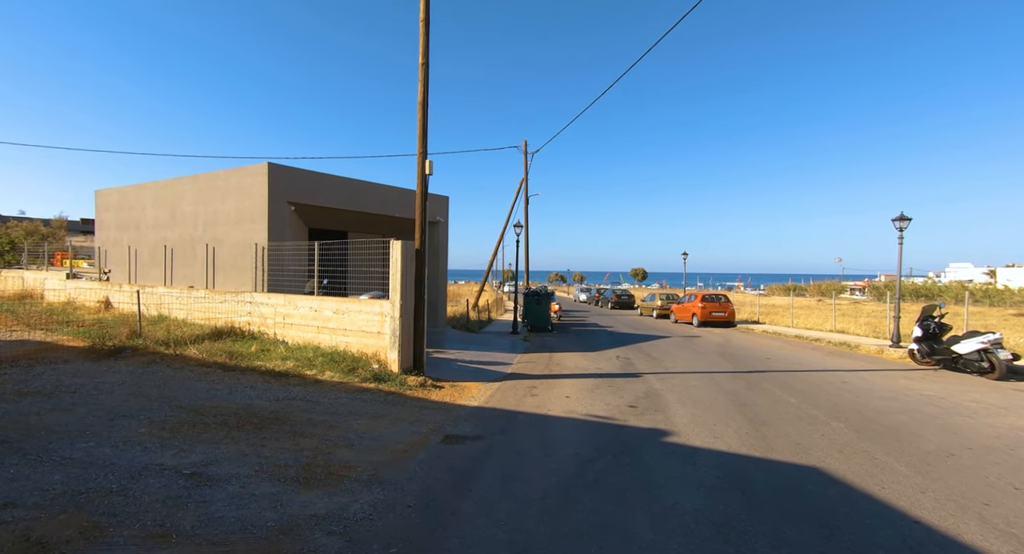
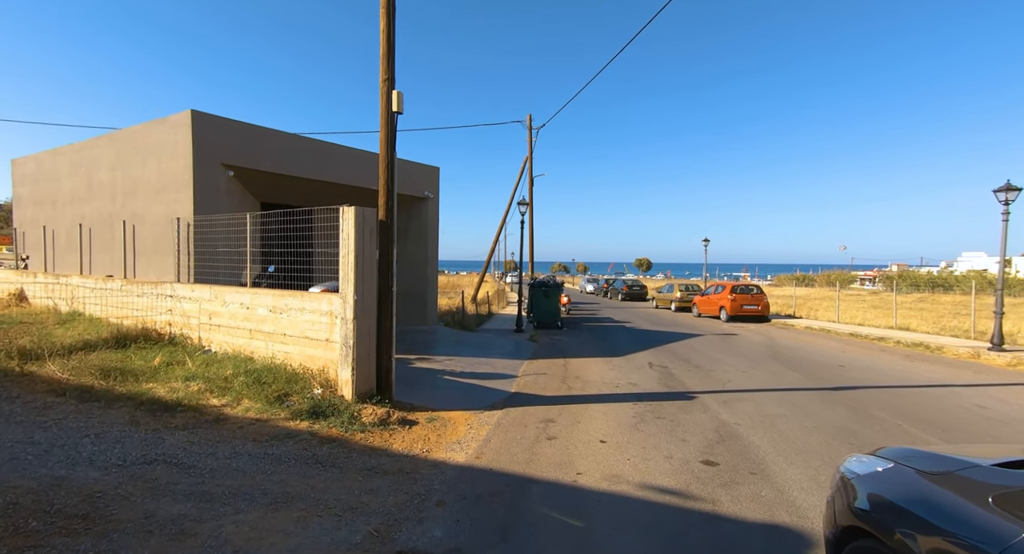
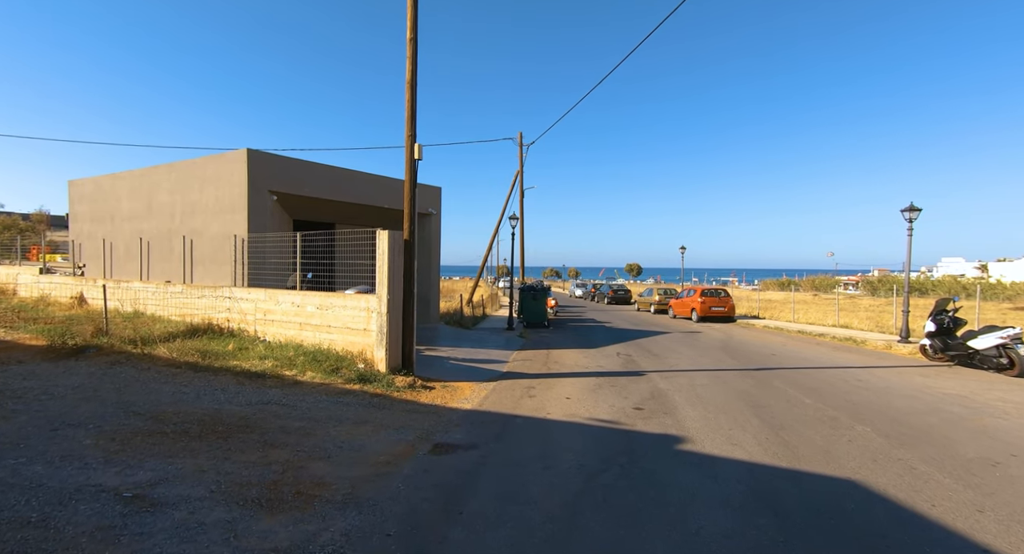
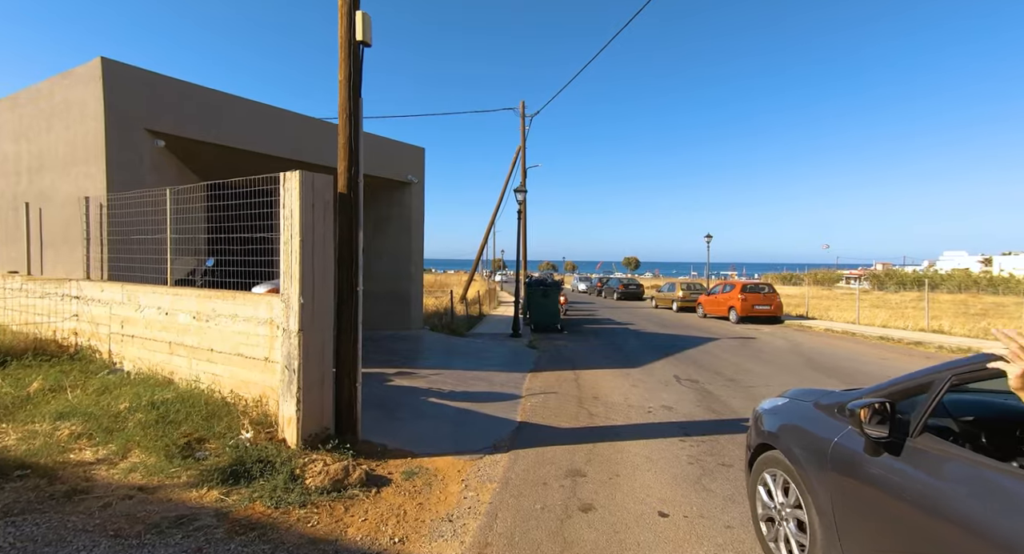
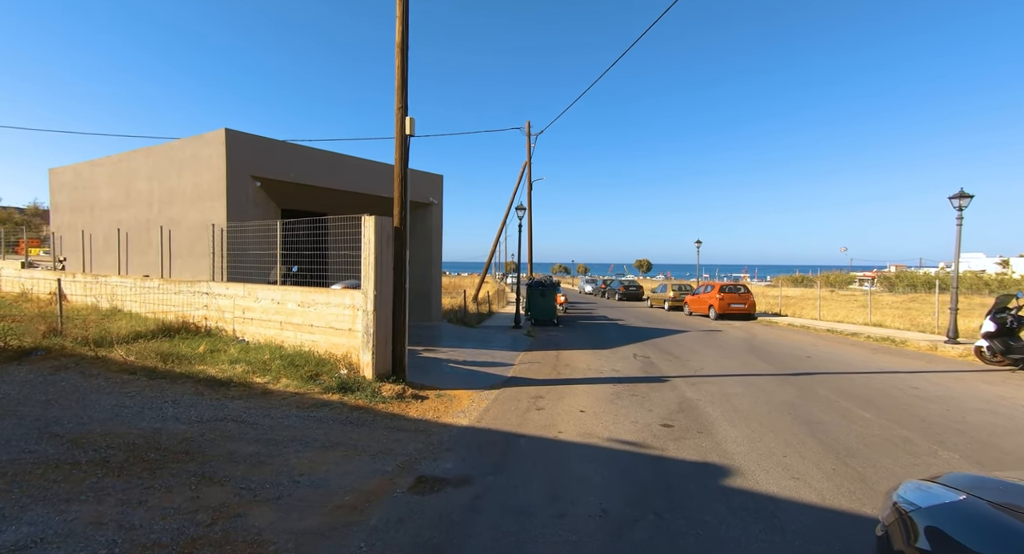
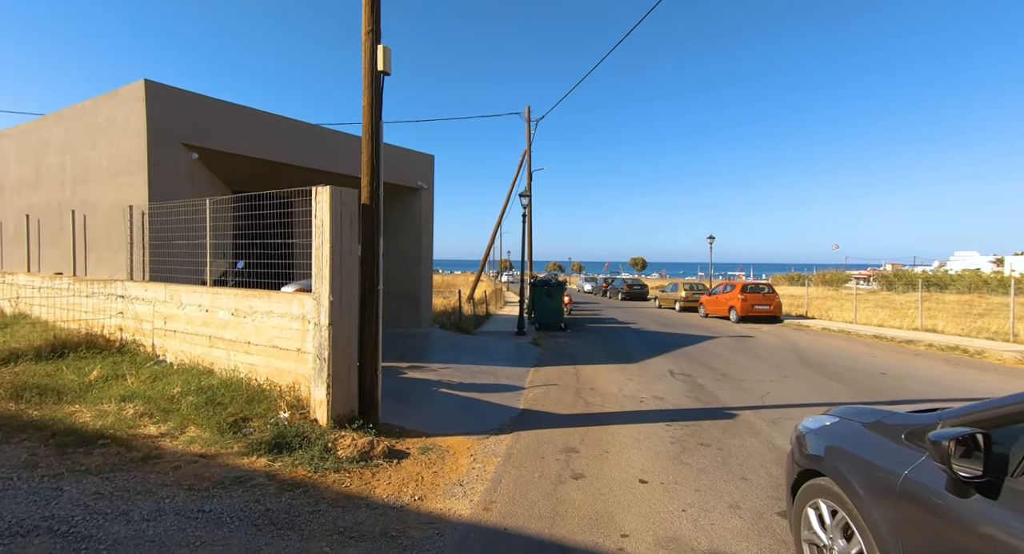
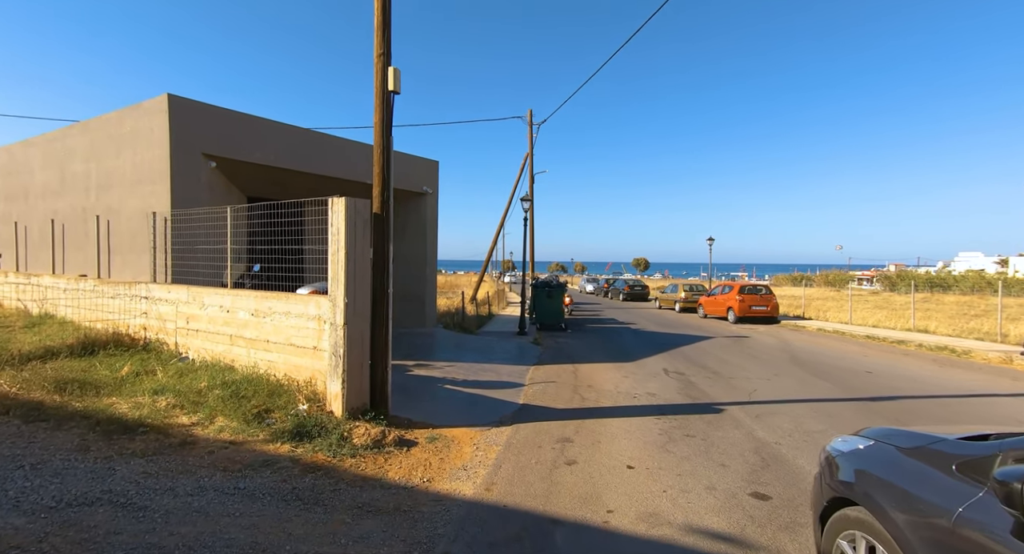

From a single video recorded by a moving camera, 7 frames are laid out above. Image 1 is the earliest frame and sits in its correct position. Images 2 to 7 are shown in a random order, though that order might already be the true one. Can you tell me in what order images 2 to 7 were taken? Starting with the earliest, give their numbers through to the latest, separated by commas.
3, 5, 2, 7, 6, 4
